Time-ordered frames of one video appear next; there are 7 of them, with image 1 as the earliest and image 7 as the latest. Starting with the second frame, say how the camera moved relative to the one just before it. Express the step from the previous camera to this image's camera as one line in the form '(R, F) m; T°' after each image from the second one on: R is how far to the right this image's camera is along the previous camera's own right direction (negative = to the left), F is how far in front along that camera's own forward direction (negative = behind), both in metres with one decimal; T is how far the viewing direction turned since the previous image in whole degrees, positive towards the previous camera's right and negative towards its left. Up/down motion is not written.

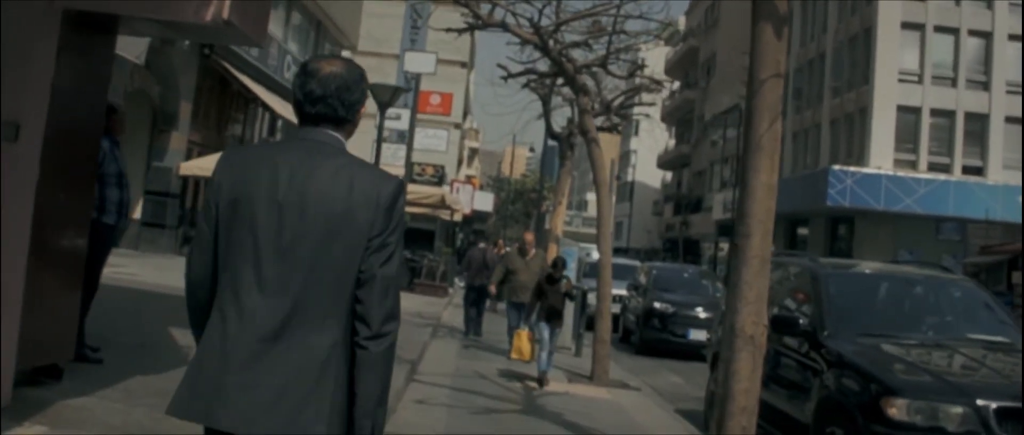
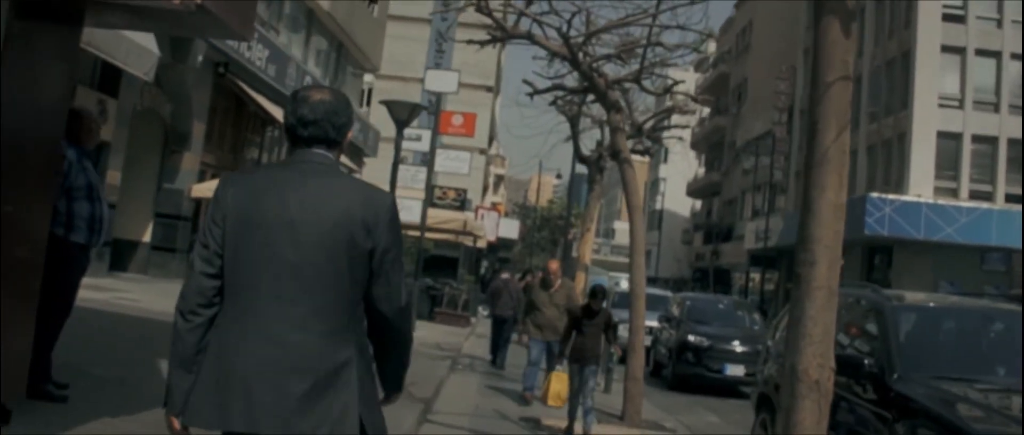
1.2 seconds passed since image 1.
(0.0, +0.9) m; -1°
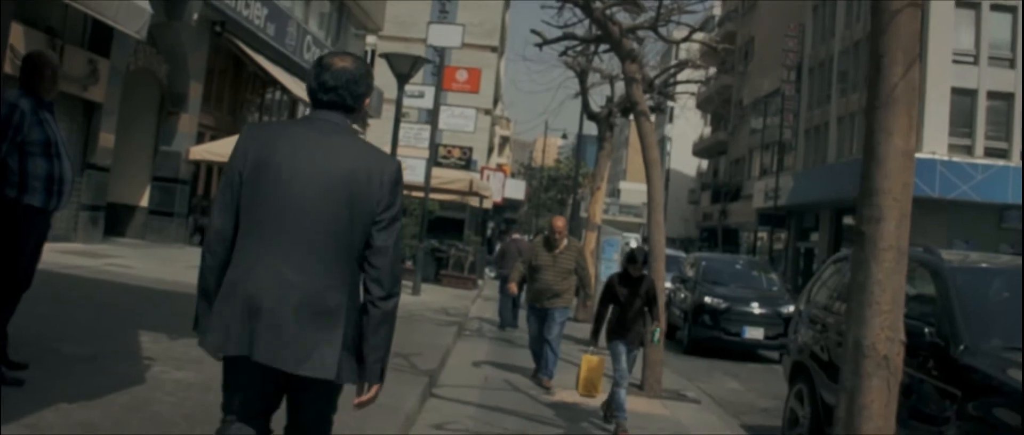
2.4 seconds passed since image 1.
(-0.1, +0.7) m; 0°
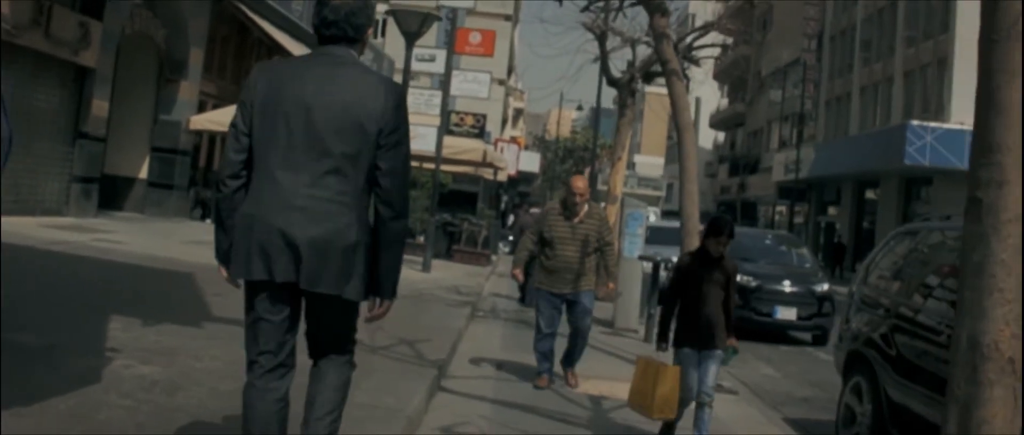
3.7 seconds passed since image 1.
(0.0, +0.9) m; -1°
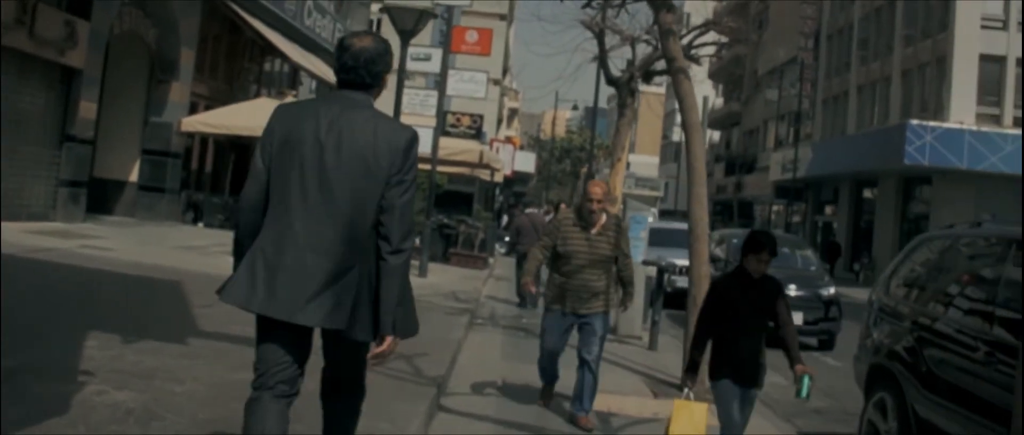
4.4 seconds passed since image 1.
(-0.1, +0.4) m; 0°
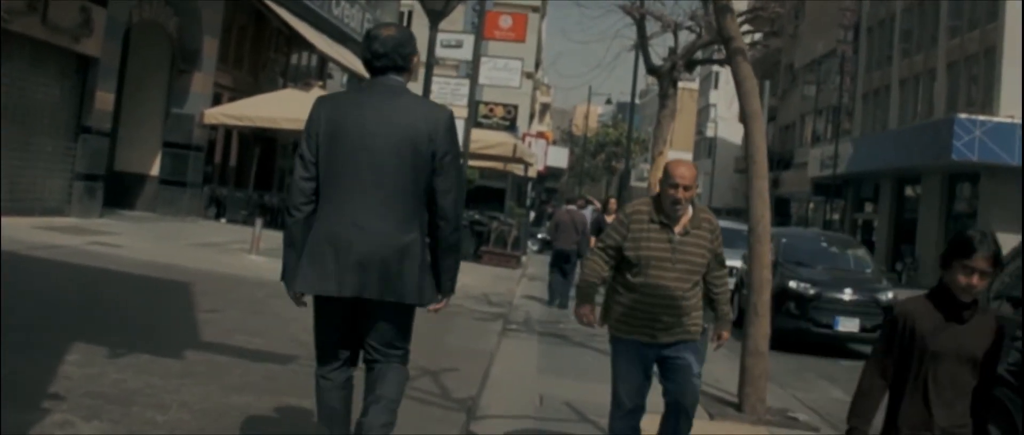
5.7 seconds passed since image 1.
(-0.1, +0.9) m; -2°
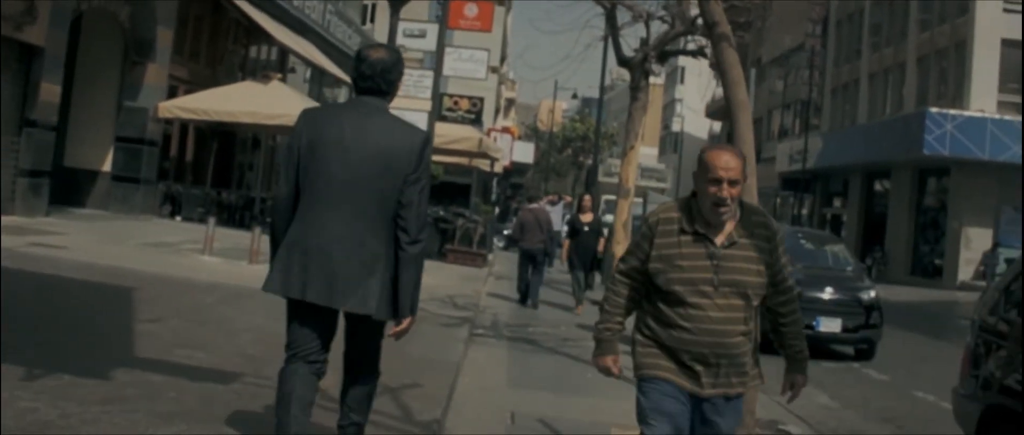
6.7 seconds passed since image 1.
(0.0, +0.6) m; +2°
